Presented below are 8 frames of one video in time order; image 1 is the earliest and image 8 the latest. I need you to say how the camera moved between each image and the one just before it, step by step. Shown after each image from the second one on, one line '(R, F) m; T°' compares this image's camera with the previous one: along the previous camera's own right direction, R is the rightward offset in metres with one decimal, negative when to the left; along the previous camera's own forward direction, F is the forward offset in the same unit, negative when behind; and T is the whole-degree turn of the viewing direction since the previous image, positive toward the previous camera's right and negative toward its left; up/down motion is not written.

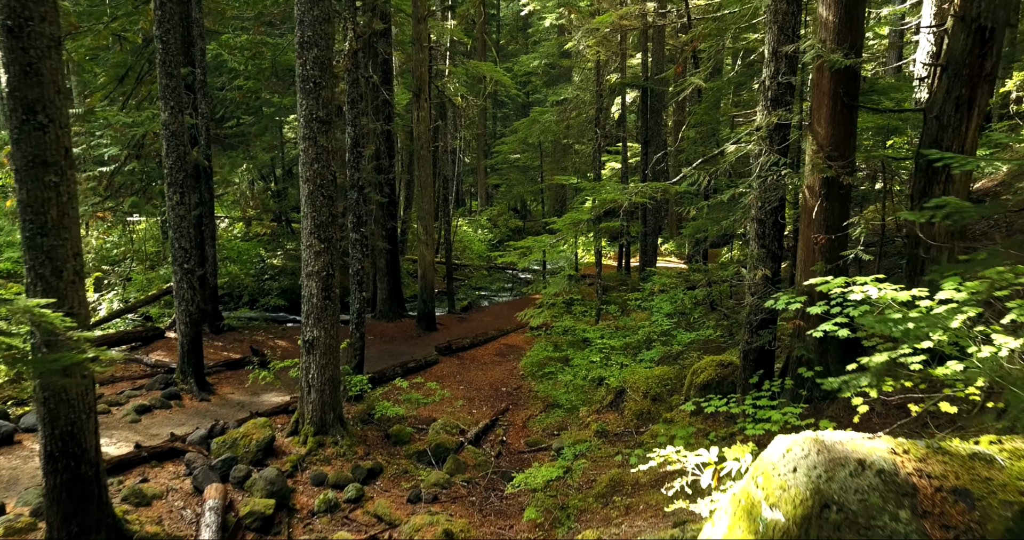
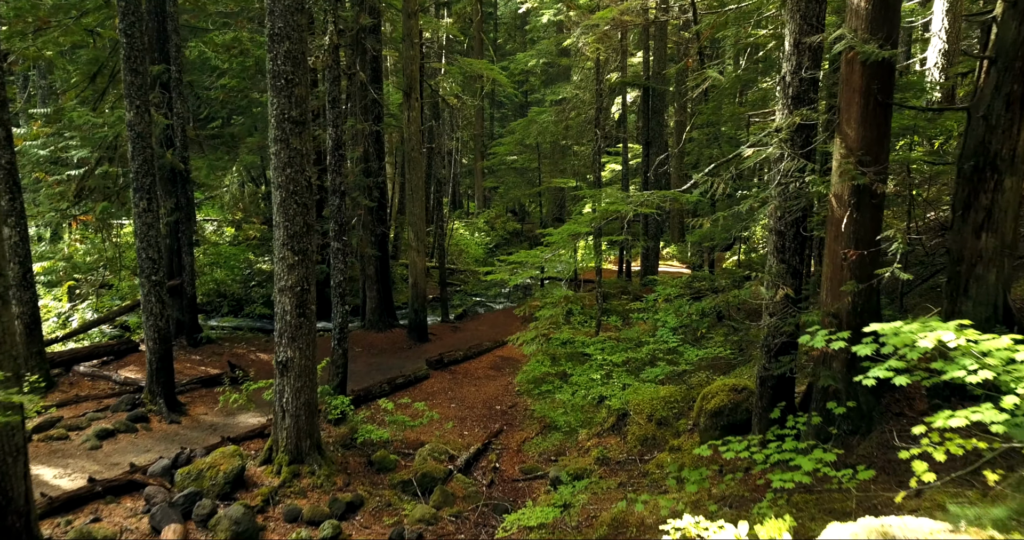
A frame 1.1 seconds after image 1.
(+0.1, +0.7) m; 0°
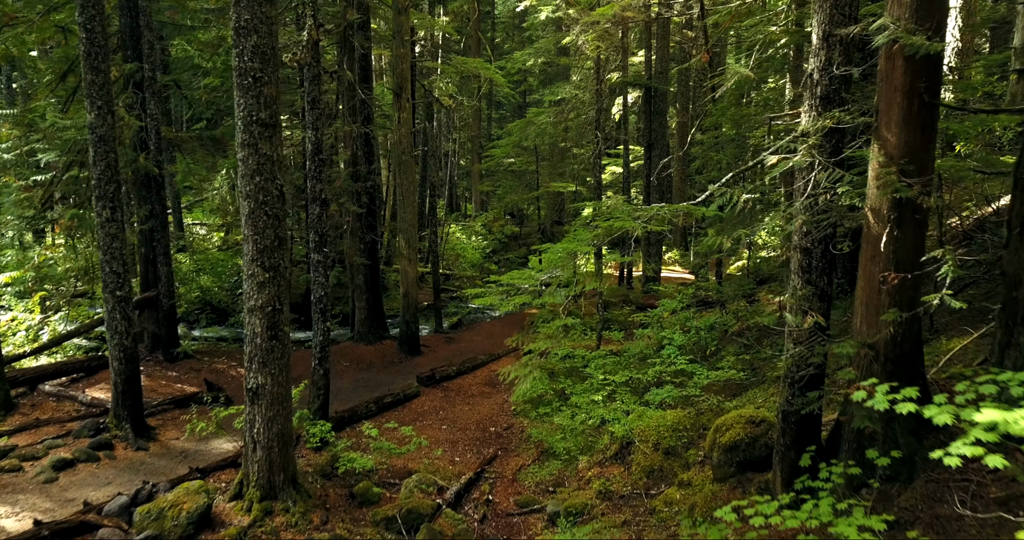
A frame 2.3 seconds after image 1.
(+0.1, +0.7) m; 0°
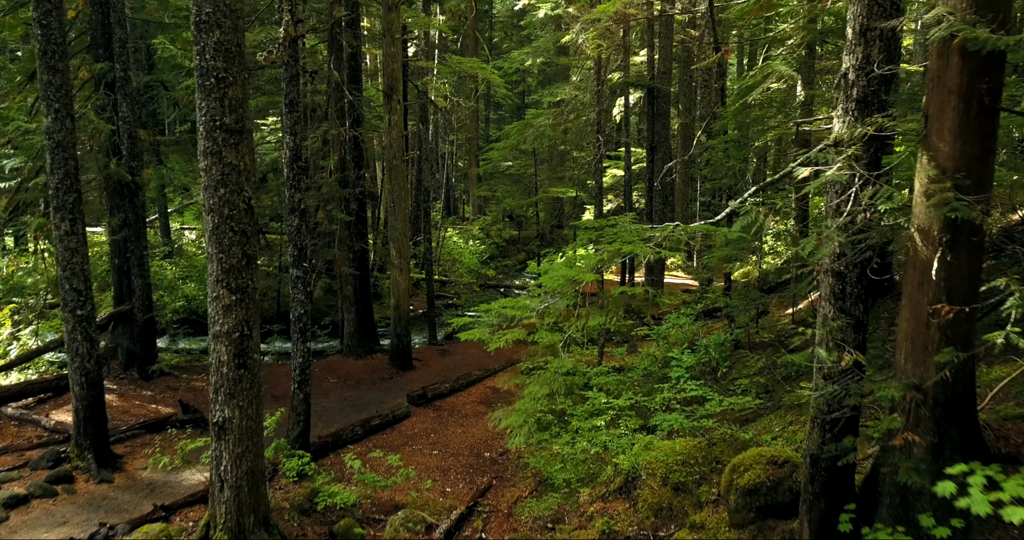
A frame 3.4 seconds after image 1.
(+0.1, +0.6) m; 0°
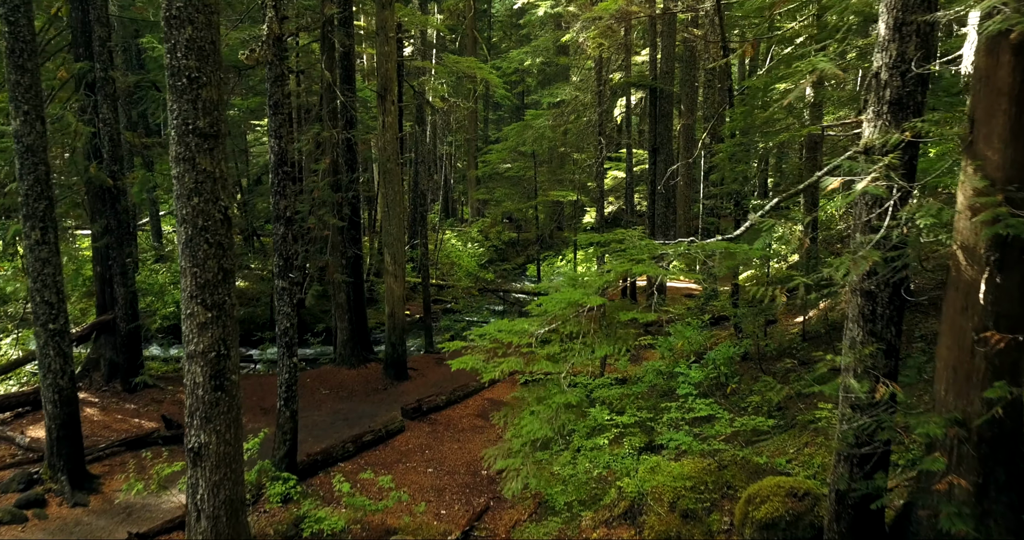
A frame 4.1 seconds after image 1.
(0.0, +0.4) m; 0°
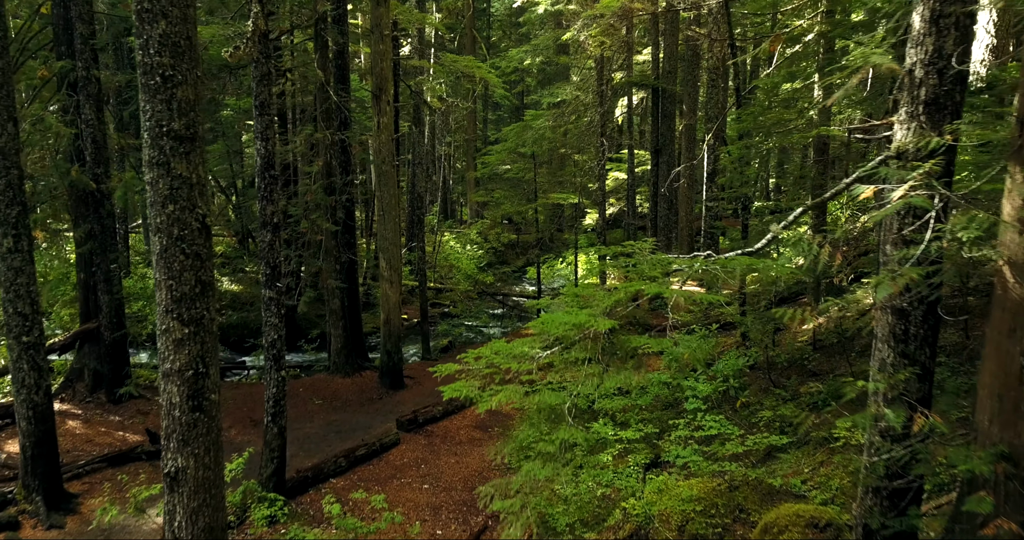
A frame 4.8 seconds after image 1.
(0.0, +0.3) m; 0°
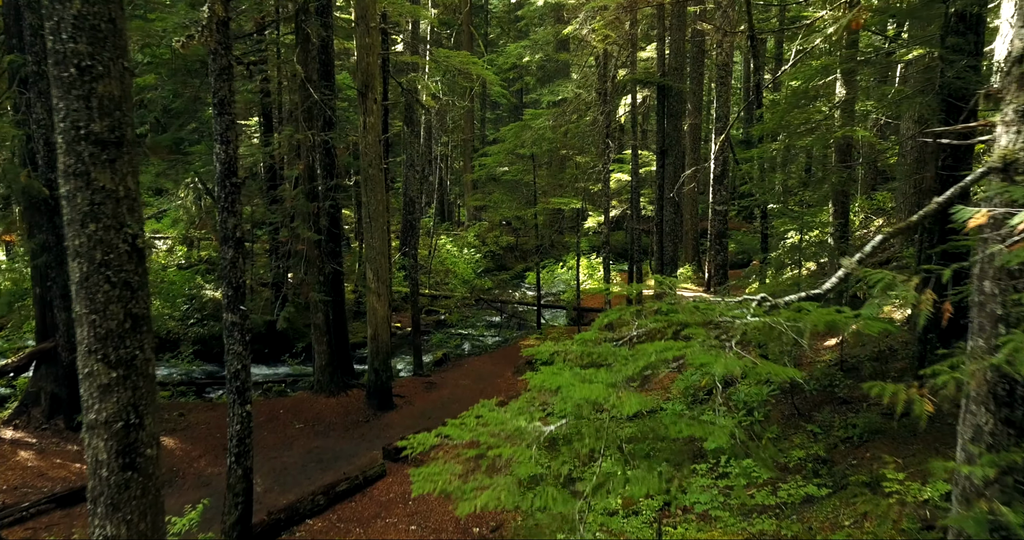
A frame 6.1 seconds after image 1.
(0.0, +0.8) m; 0°
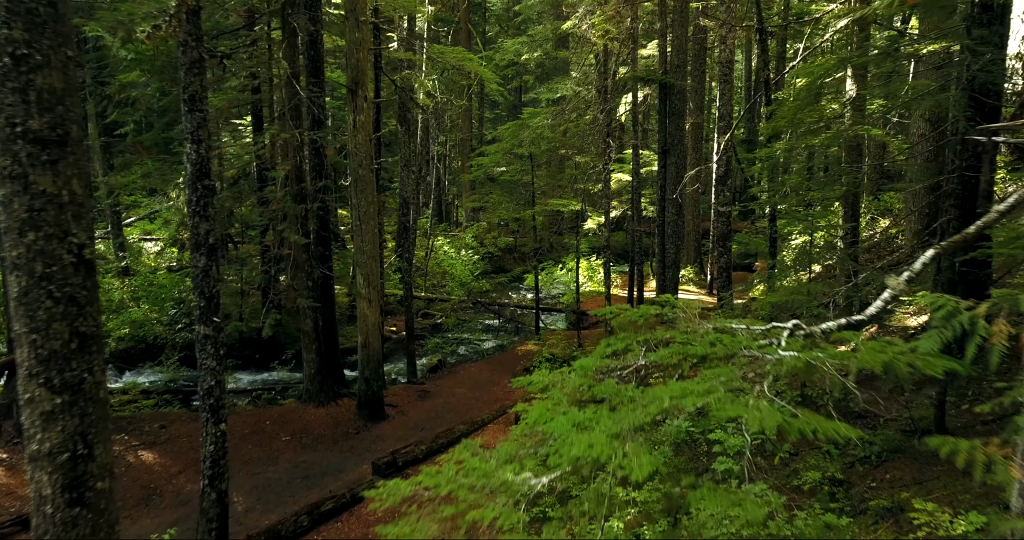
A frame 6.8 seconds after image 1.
(+0.1, +0.4) m; 0°
